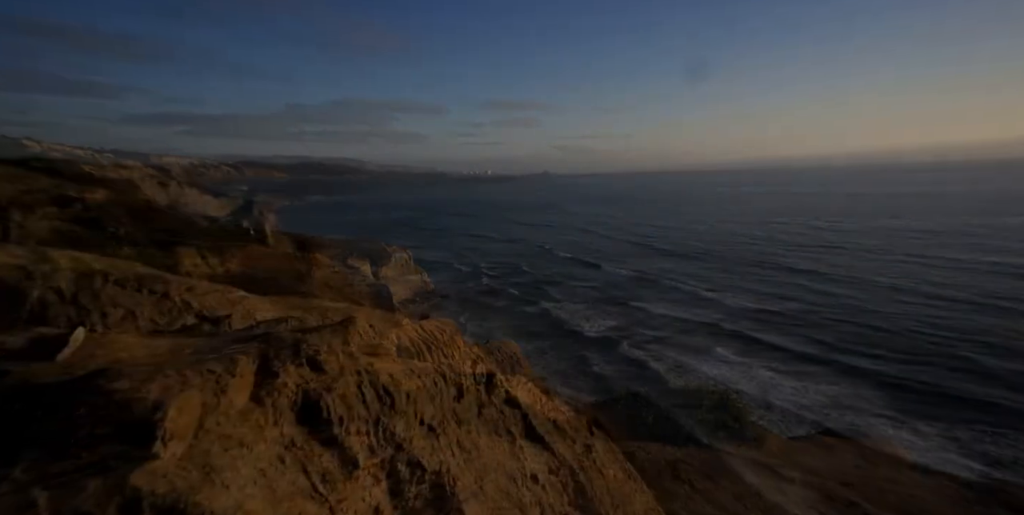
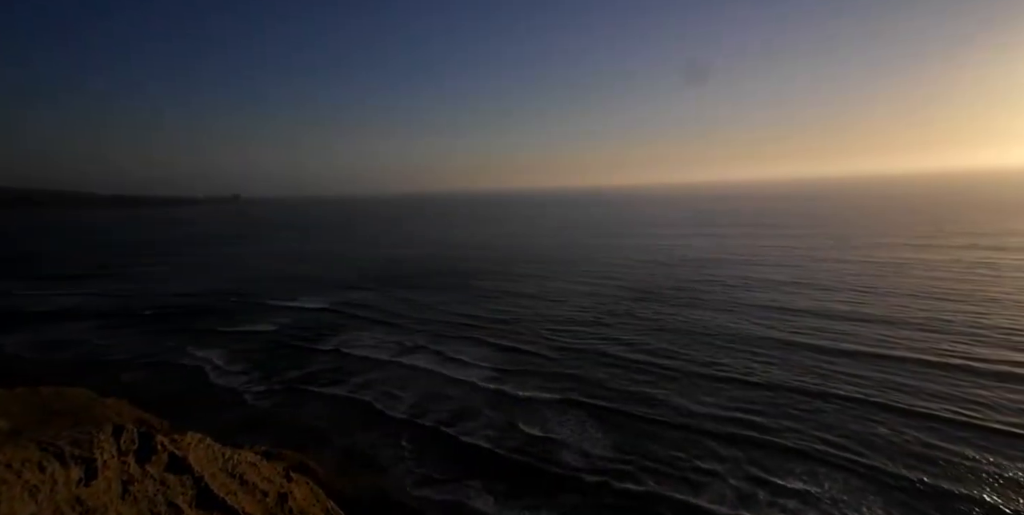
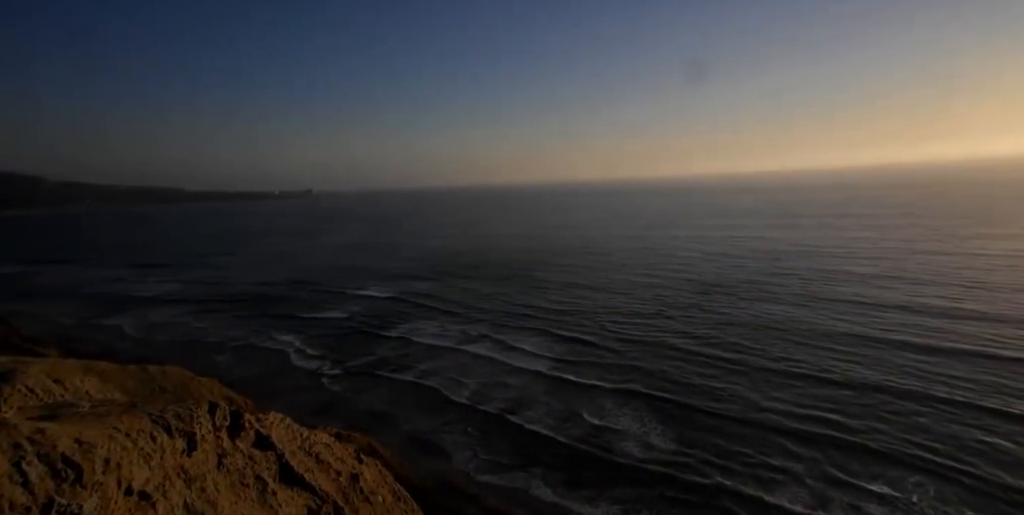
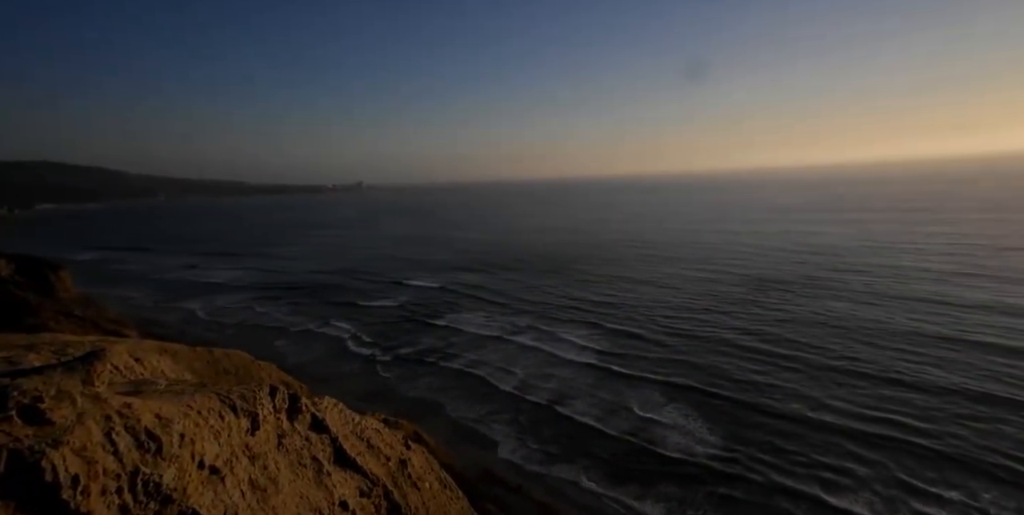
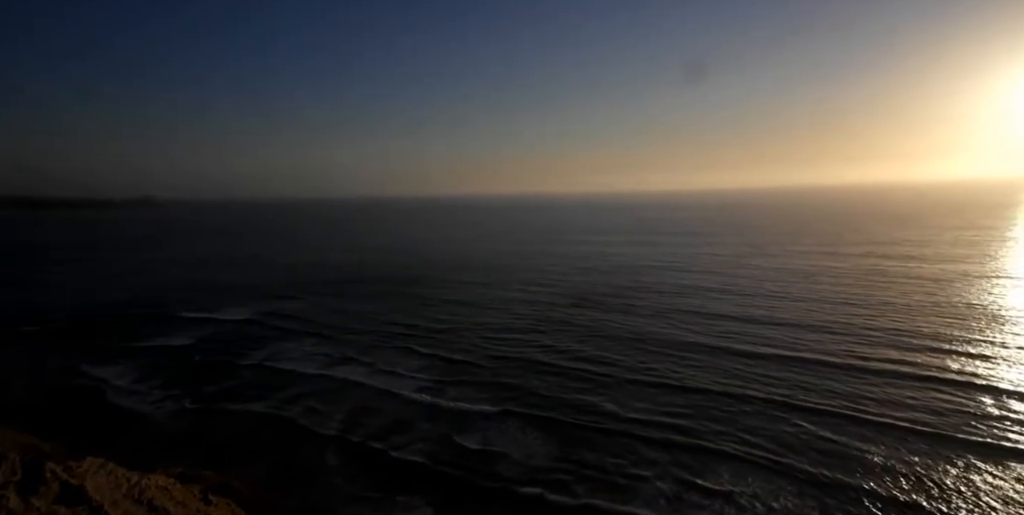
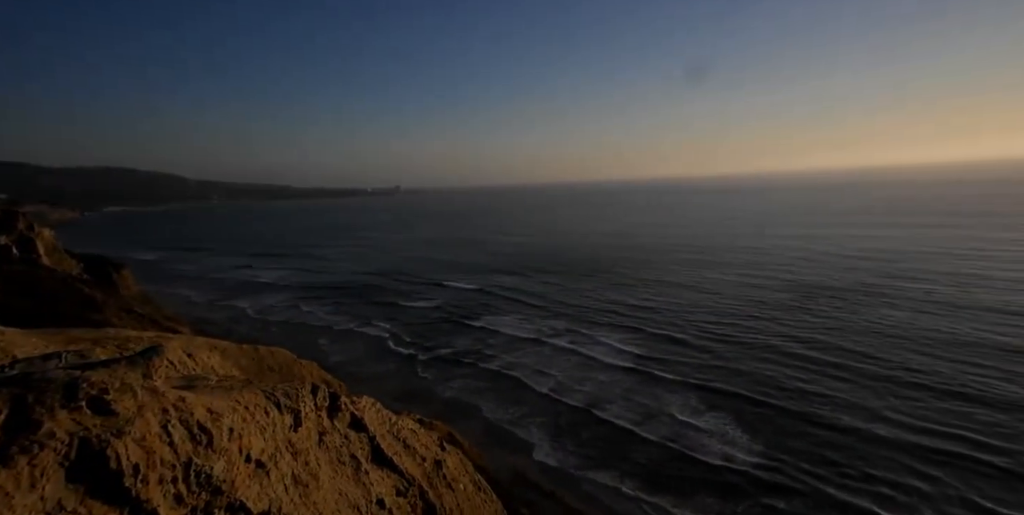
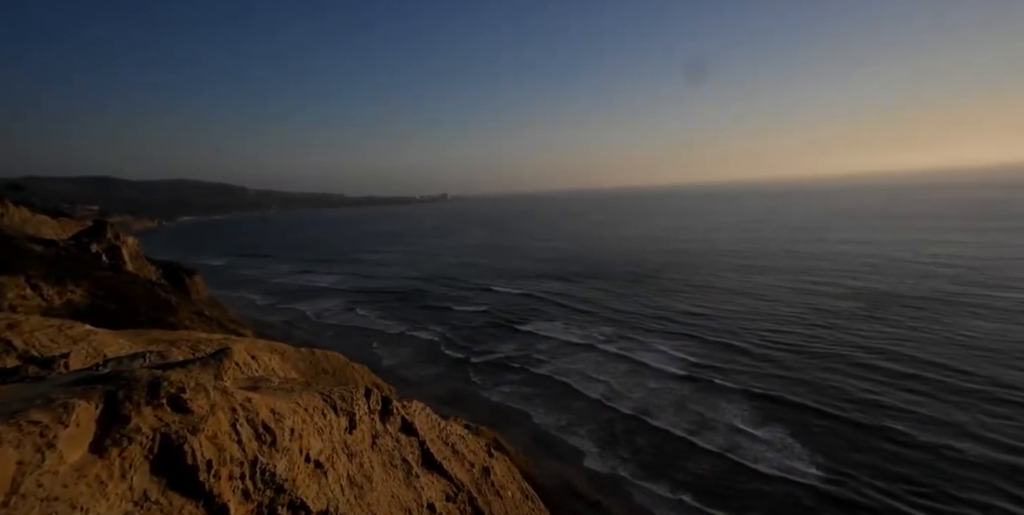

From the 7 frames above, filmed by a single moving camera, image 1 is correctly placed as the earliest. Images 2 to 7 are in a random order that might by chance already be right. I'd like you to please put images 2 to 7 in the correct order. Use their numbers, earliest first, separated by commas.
7, 6, 4, 3, 2, 5
